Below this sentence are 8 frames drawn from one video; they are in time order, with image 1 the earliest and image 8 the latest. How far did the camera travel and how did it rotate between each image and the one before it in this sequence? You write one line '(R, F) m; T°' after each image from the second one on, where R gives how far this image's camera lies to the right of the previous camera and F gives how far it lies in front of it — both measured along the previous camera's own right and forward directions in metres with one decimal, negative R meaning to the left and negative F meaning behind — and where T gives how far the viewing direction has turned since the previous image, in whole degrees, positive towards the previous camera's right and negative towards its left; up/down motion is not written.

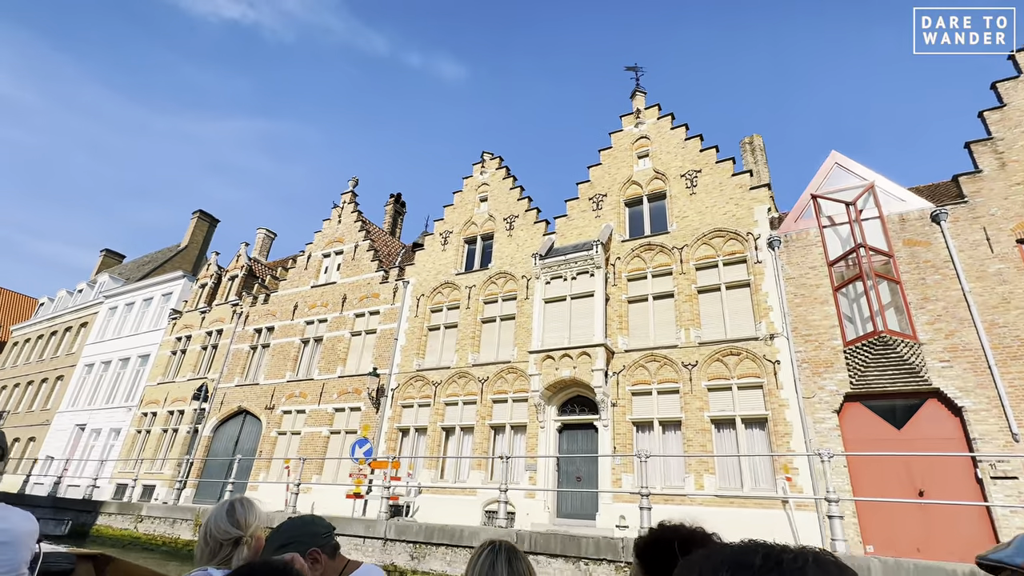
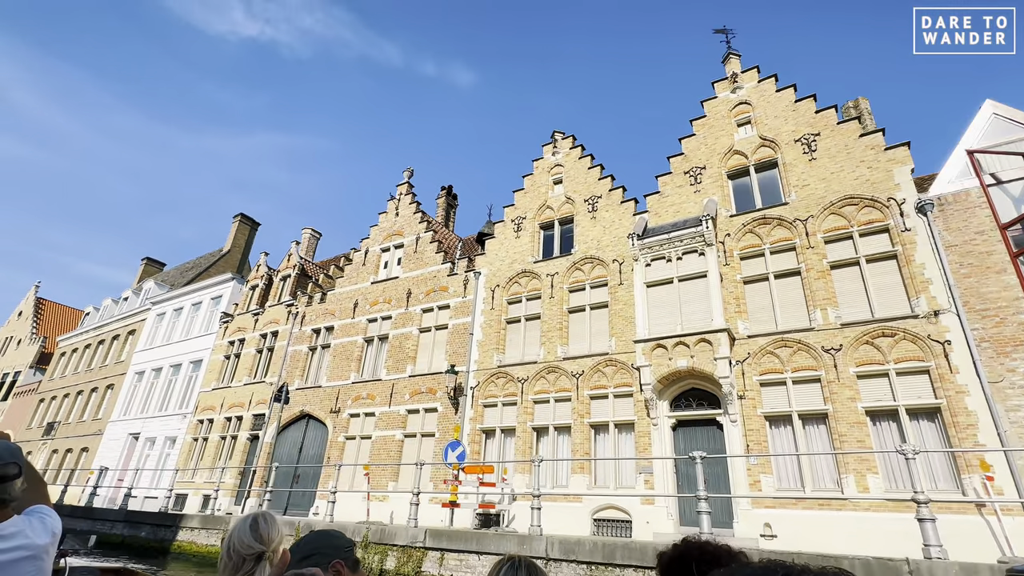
(-1.8, +1.1) m; -2°
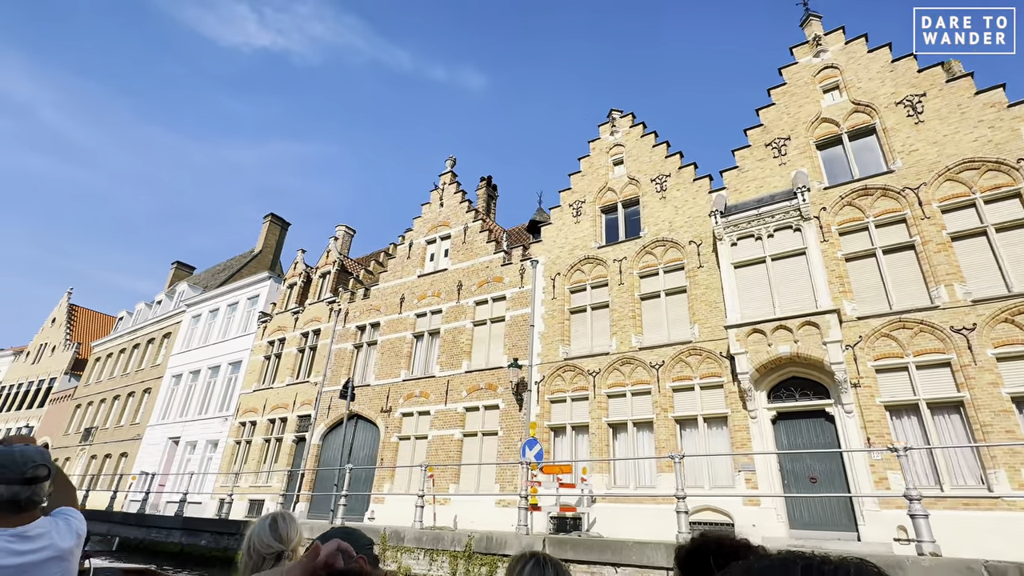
(-1.2, +0.8) m; -2°
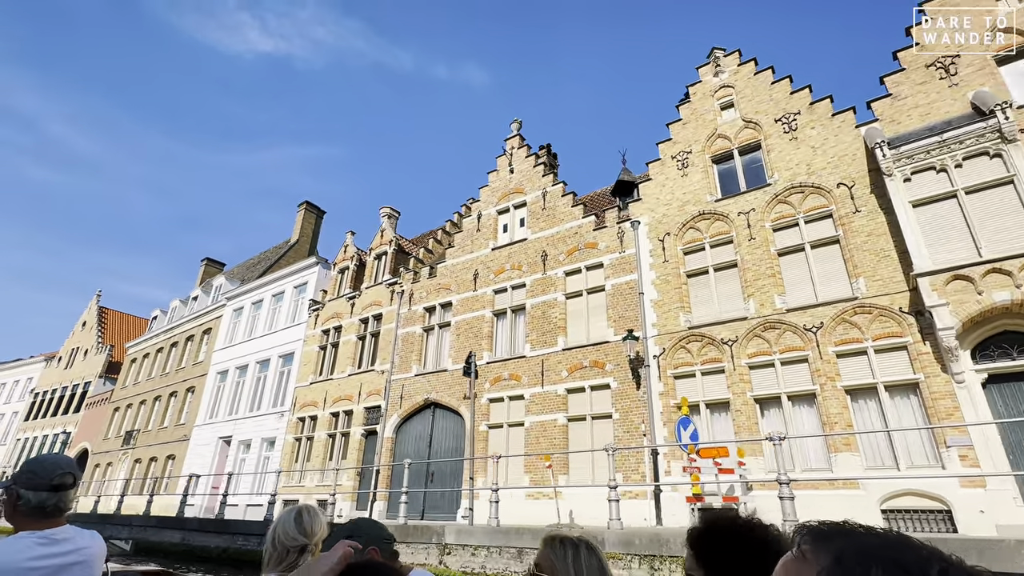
(-2.2, +1.6) m; -1°
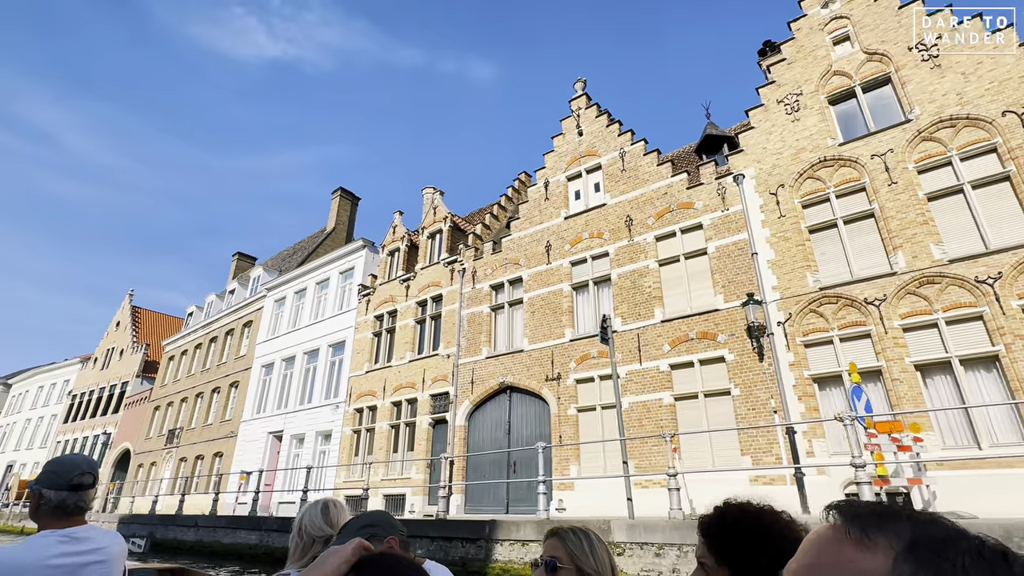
(-1.7, +1.2) m; -2°
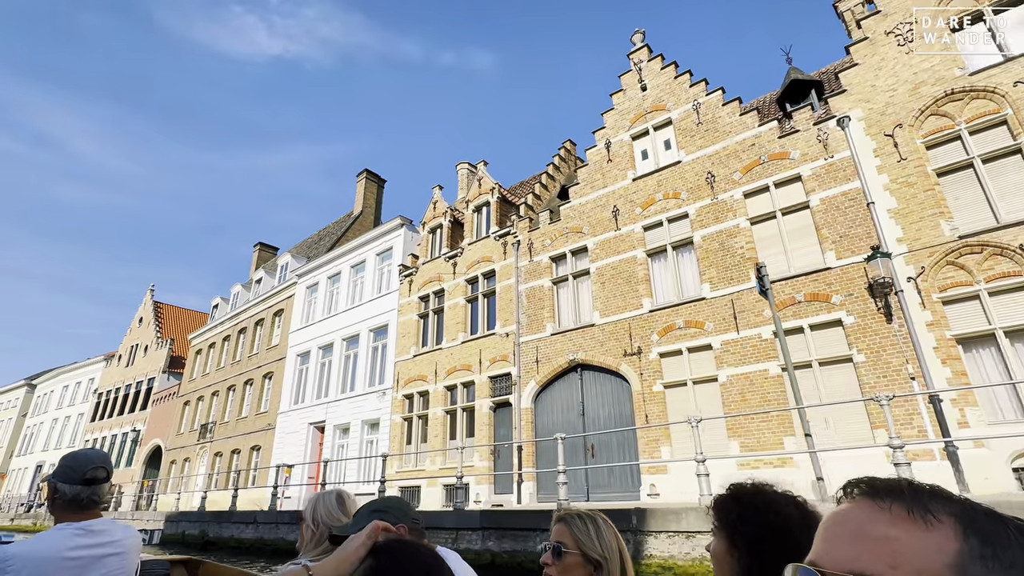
(-1.4, +1.1) m; -1°
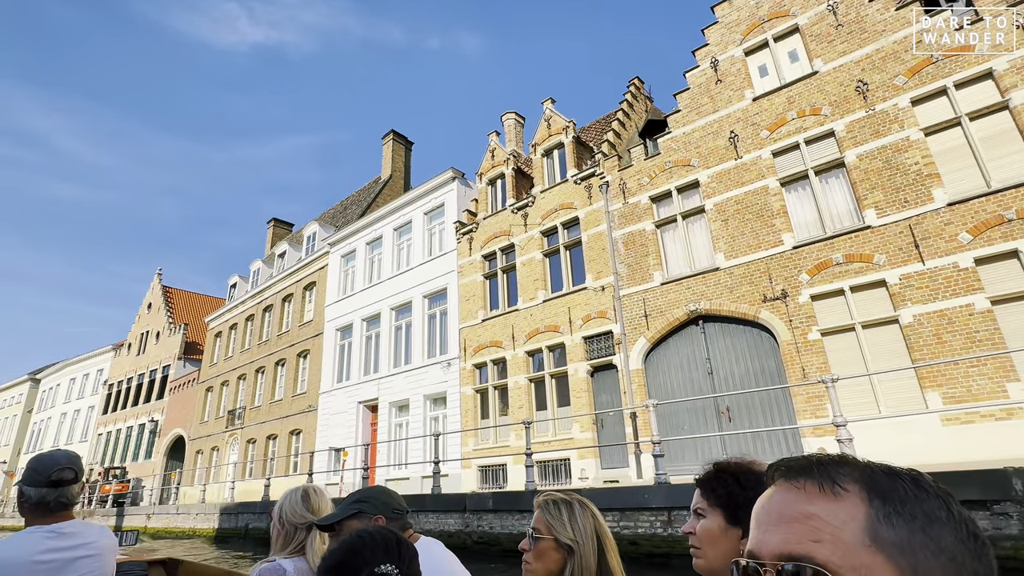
(-2.3, +1.8) m; +1°
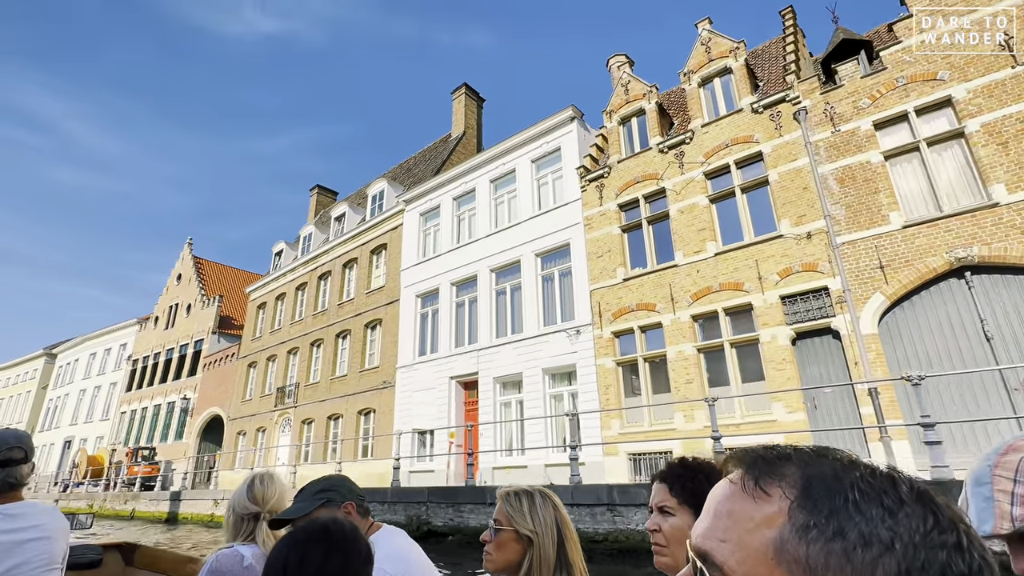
(-3.3, +2.4) m; 0°
